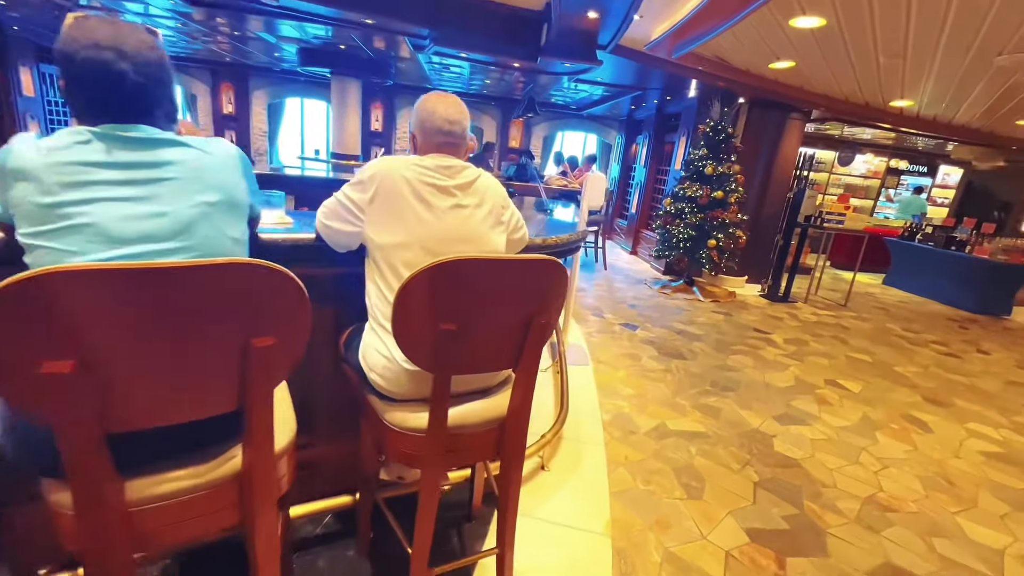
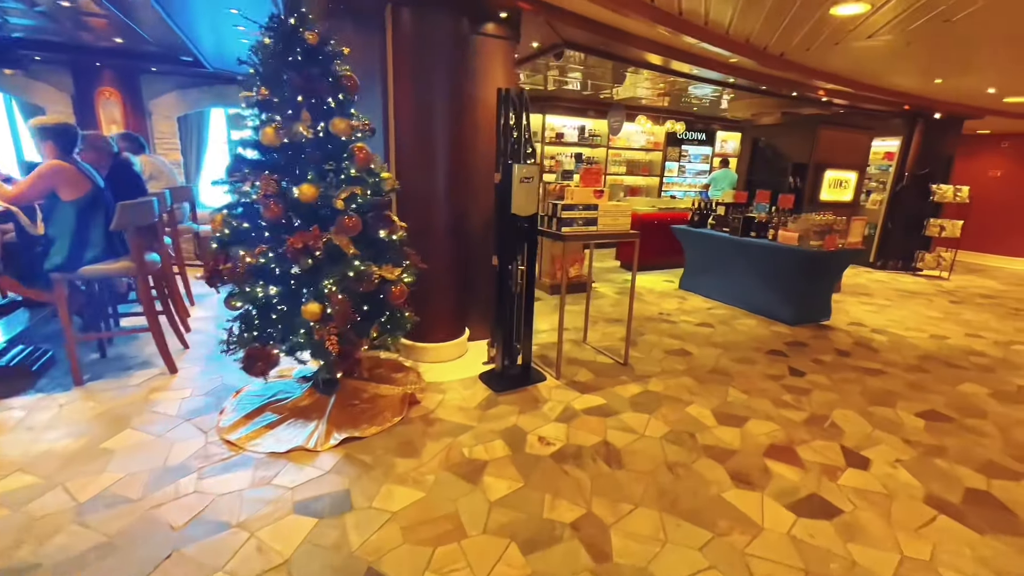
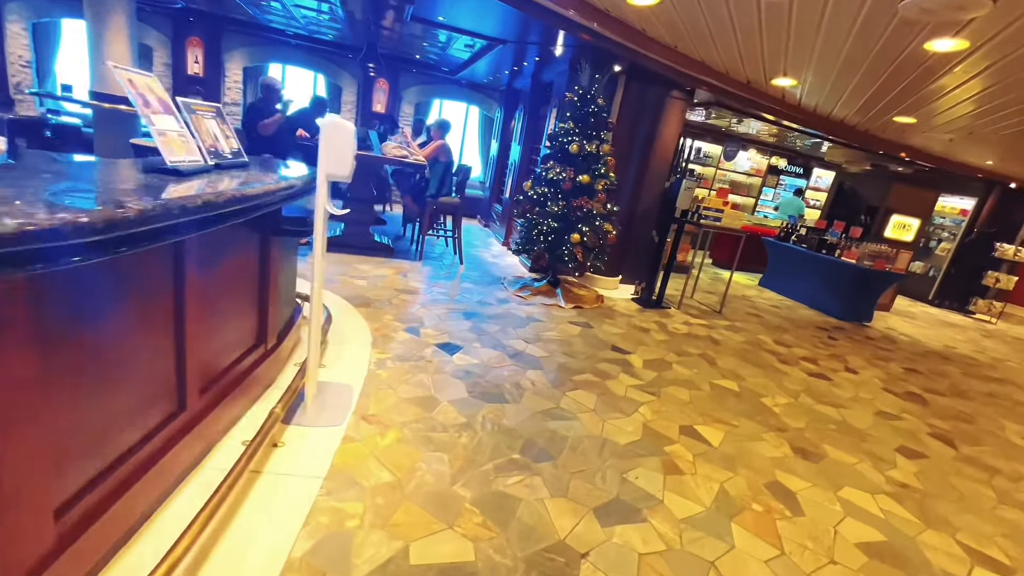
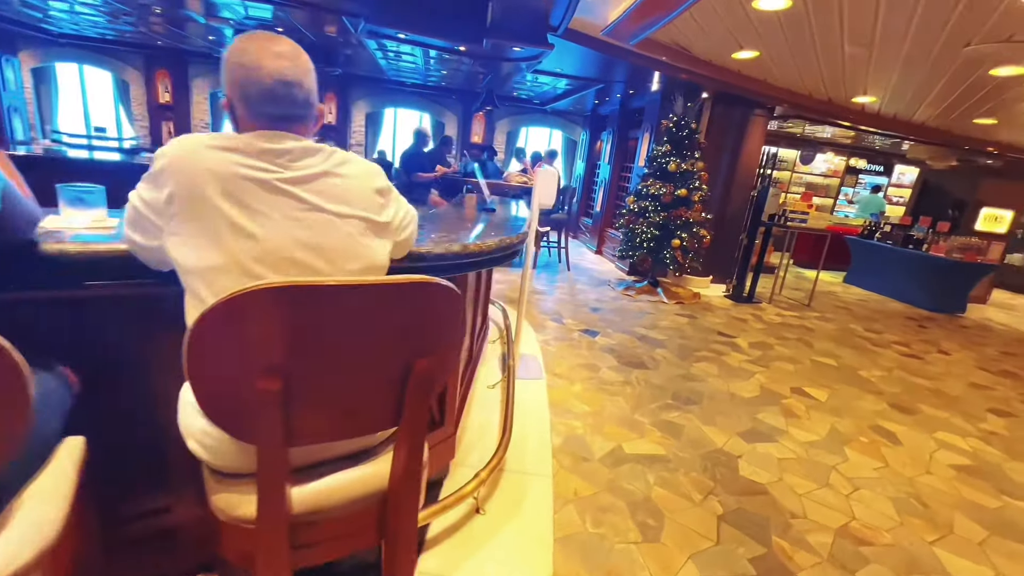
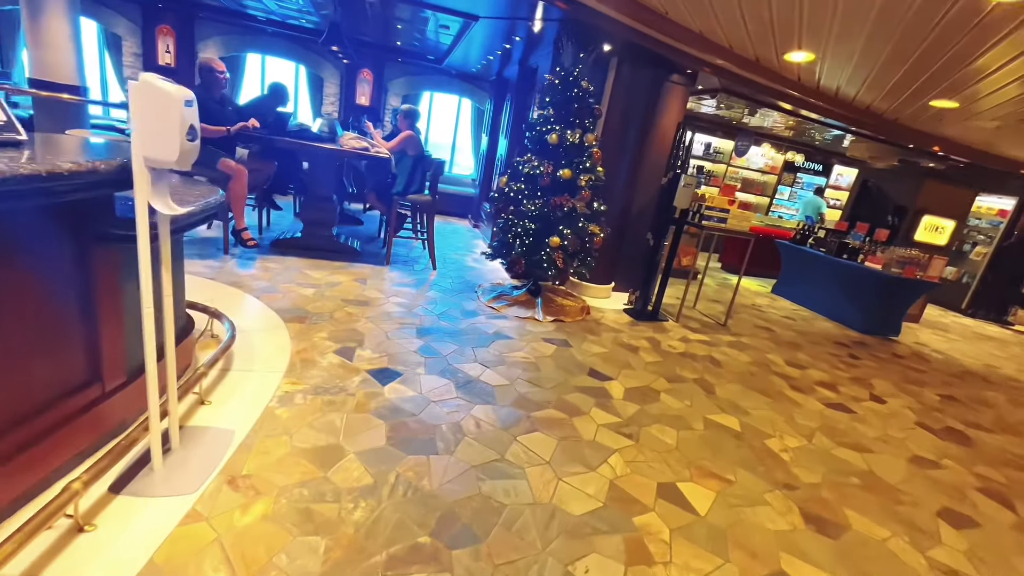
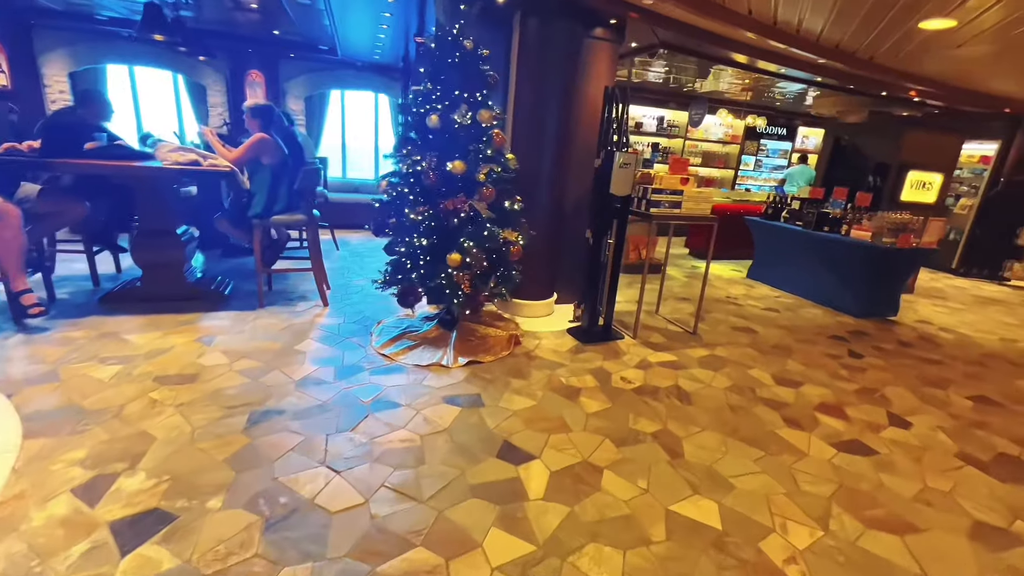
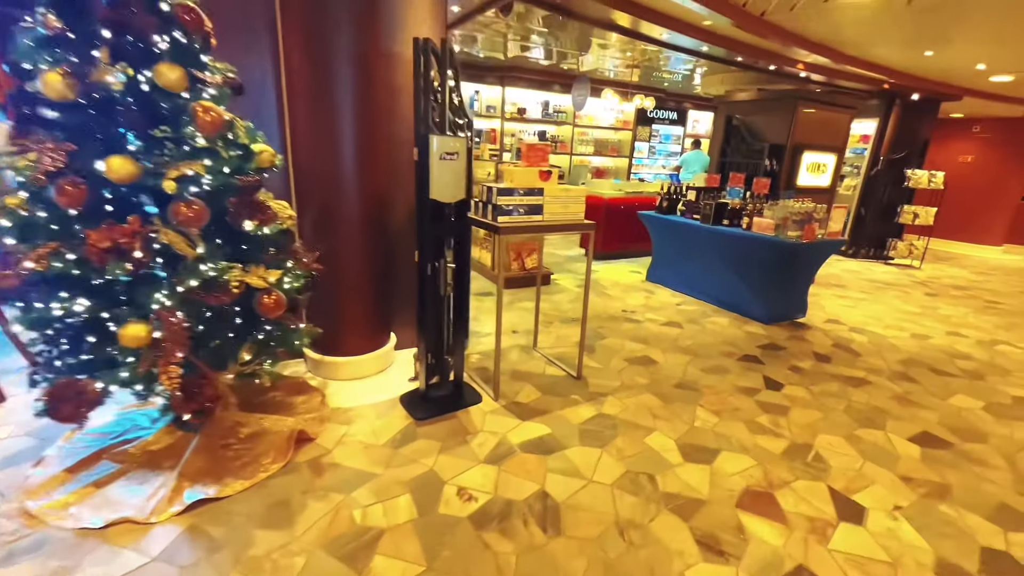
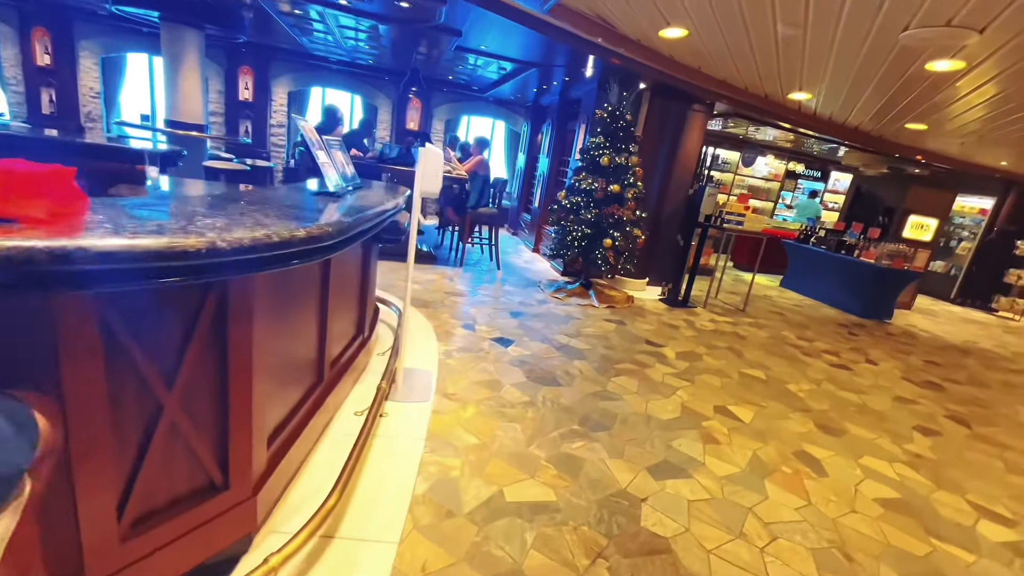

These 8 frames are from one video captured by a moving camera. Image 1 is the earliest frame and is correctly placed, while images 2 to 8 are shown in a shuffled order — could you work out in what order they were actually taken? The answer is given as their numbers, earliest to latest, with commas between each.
4, 8, 3, 5, 6, 2, 7
